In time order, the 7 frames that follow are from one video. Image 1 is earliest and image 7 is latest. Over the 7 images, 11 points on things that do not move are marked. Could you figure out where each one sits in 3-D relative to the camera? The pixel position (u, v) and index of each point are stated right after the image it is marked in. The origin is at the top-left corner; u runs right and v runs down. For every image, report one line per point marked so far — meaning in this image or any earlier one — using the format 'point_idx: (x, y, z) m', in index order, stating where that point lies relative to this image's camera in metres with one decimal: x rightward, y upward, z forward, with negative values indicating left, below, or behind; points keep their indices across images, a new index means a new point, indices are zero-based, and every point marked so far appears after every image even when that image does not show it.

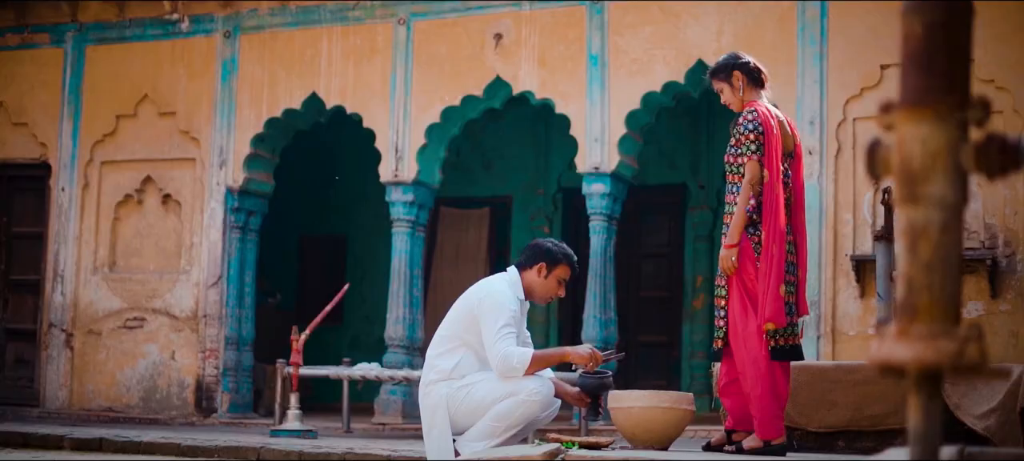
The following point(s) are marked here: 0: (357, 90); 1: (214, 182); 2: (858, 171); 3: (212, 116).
0: (-1.2, +1.1, +10.6) m
1: (-2.4, +0.4, +11.0) m
2: (+2.3, +0.4, +9.0) m
3: (-2.5, +0.9, +11.0) m
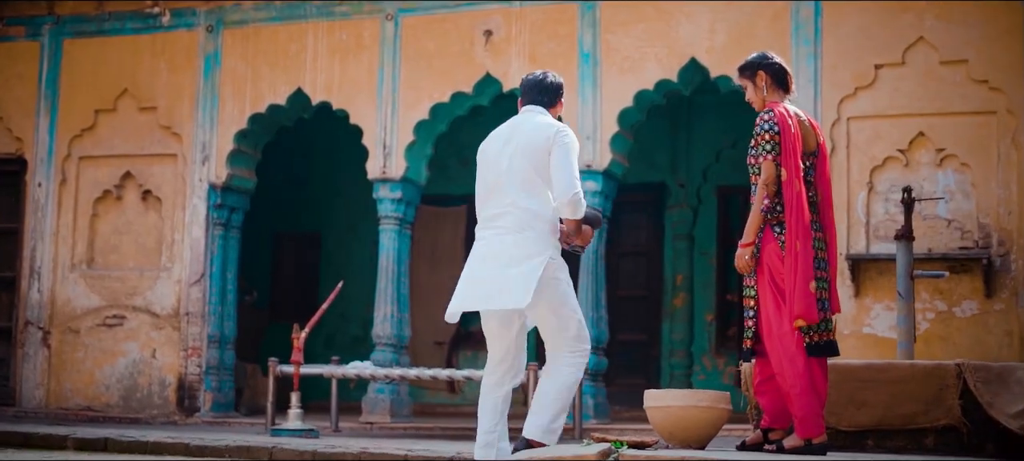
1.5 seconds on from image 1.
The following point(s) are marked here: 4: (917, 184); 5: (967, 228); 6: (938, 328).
0: (-1.3, +1.1, +10.5) m
1: (-2.5, +0.4, +10.8) m
2: (+2.3, +0.4, +9.1) m
3: (-2.6, +1.0, +10.9) m
4: (+2.7, +0.3, +8.9) m
5: (+3.0, 0.0, +8.8) m
6: (+2.8, -0.6, +8.8) m
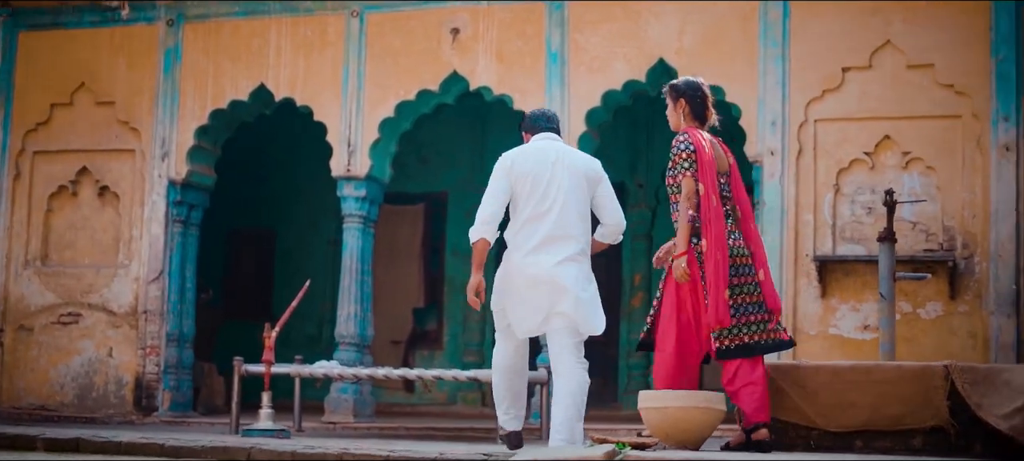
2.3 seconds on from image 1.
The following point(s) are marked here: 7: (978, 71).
0: (-1.6, +1.2, +10.4) m
1: (-2.8, +0.4, +10.6) m
2: (+2.1, +0.4, +9.1) m
3: (-2.9, +1.0, +10.7) m
4: (+2.5, +0.3, +9.0) m
5: (+2.8, 0.0, +8.9) m
6: (+2.6, -0.7, +8.8) m
7: (+3.1, +1.1, +8.9) m
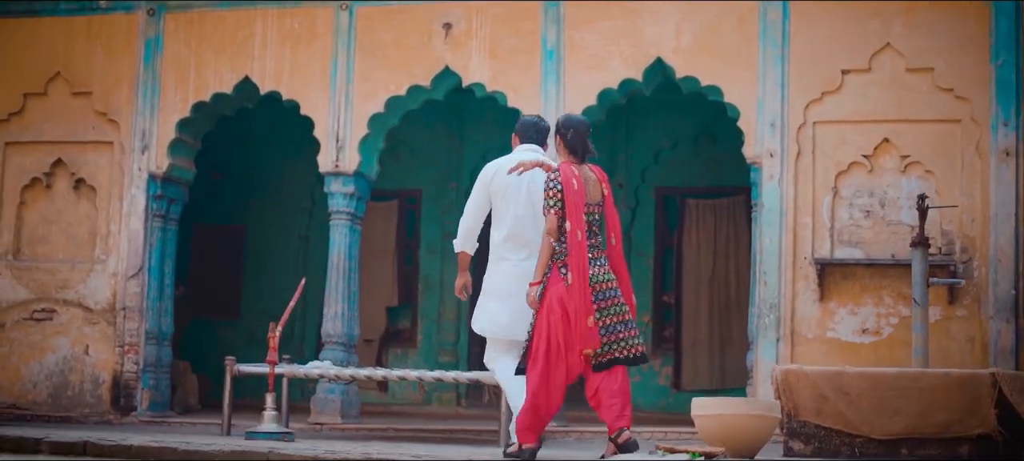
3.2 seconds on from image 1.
0: (-1.7, +1.2, +10.2) m
1: (-2.9, +0.5, +10.4) m
2: (+2.1, +0.4, +9.1) m
3: (-3.0, +1.0, +10.5) m
4: (+2.5, +0.3, +9.0) m
5: (+2.8, 0.0, +8.9) m
6: (+2.6, -0.7, +8.8) m
7: (+3.1, +1.0, +8.9) m
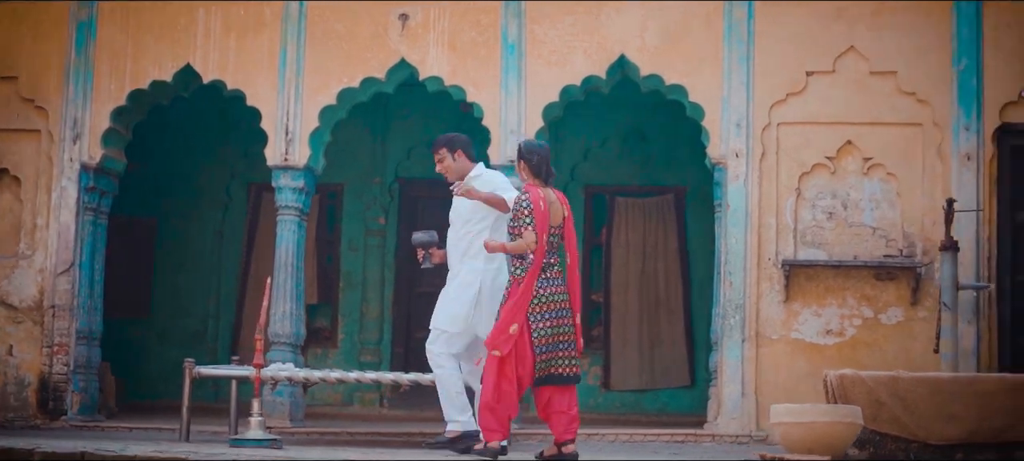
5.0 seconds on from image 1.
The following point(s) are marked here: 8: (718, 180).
0: (-2.0, +1.2, +9.7) m
1: (-3.3, +0.5, +9.8) m
2: (+1.8, +0.4, +9.1) m
3: (-3.3, +1.1, +9.9) m
4: (+2.3, +0.3, +9.1) m
5: (+2.6, 0.0, +9.0) m
6: (+2.3, -0.7, +8.9) m
7: (+2.9, +1.0, +9.0) m
8: (+1.4, +0.3, +9.1) m
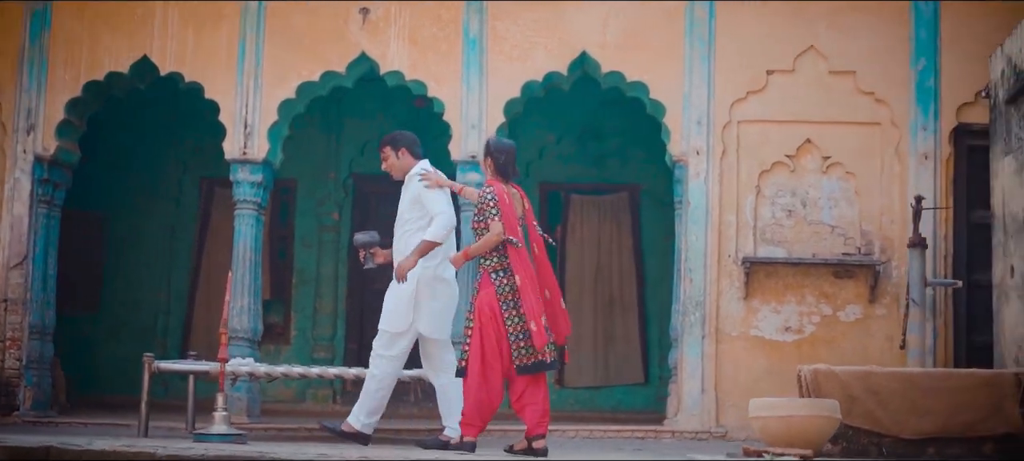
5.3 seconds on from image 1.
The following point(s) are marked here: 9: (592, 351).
0: (-2.3, +1.3, +9.6) m
1: (-3.6, +0.6, +9.6) m
2: (+1.6, +0.4, +9.2) m
3: (-3.6, +1.1, +9.7) m
4: (+2.0, +0.3, +9.2) m
5: (+2.3, 0.0, +9.1) m
6: (+2.1, -0.7, +9.0) m
7: (+2.6, +1.0, +9.1) m
8: (+1.1, +0.4, +9.2) m
9: (+0.7, -1.0, +11.5) m
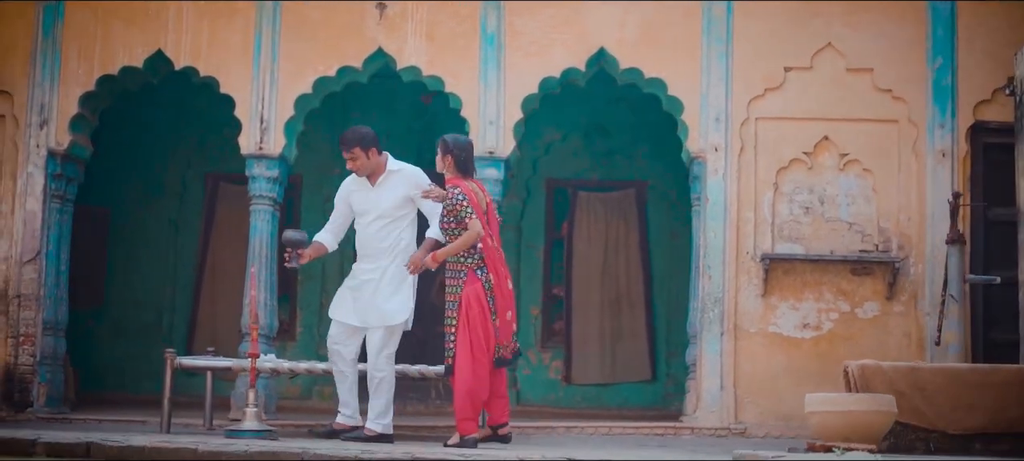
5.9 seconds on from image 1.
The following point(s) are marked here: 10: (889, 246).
0: (-2.1, +1.3, +9.6) m
1: (-3.4, +0.6, +9.6) m
2: (+1.7, +0.4, +9.2) m
3: (-3.5, +1.2, +9.6) m
4: (+2.1, +0.3, +9.2) m
5: (+2.4, 0.0, +9.1) m
6: (+2.2, -0.7, +9.0) m
7: (+2.8, +1.0, +9.1) m
8: (+1.3, +0.4, +9.2) m
9: (+0.8, -1.0, +11.5) m
10: (+2.5, -0.1, +9.0) m
